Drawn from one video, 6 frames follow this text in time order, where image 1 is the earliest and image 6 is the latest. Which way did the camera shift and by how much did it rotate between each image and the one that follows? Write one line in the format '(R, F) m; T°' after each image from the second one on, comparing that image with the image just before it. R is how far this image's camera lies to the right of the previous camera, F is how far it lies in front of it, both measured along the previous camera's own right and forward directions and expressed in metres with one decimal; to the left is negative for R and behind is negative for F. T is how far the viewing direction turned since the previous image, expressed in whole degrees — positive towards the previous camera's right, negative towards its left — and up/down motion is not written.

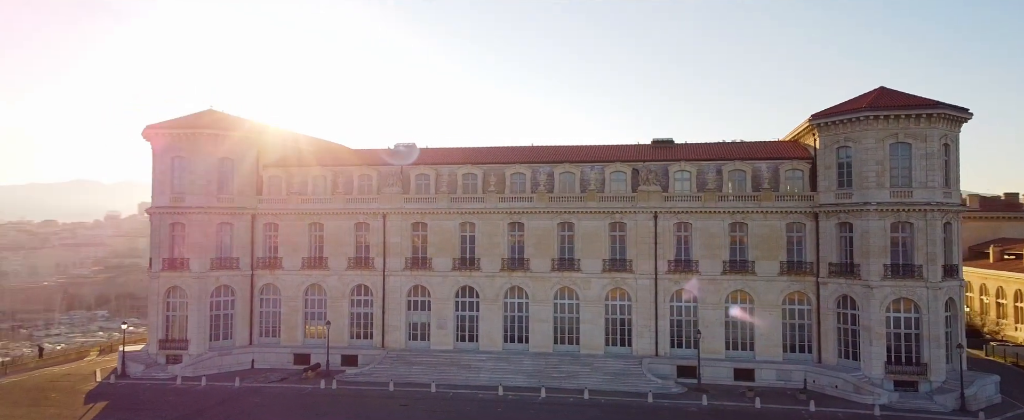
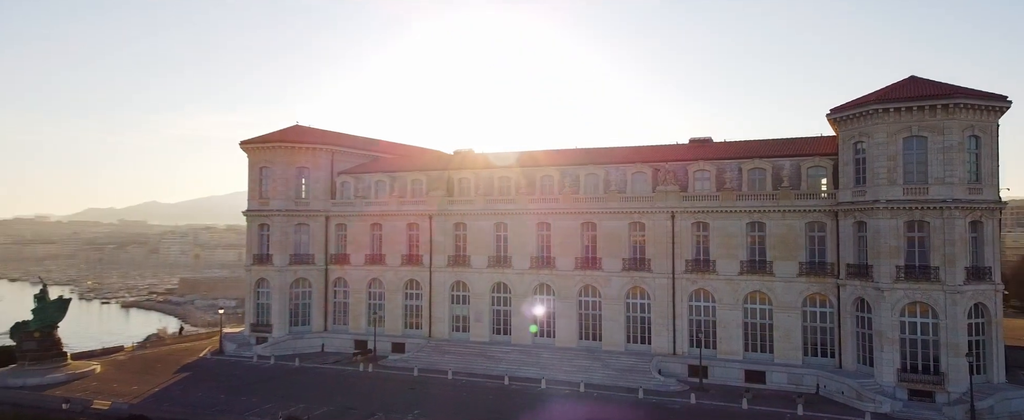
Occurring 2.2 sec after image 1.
(+10.3, -1.2) m; -15°
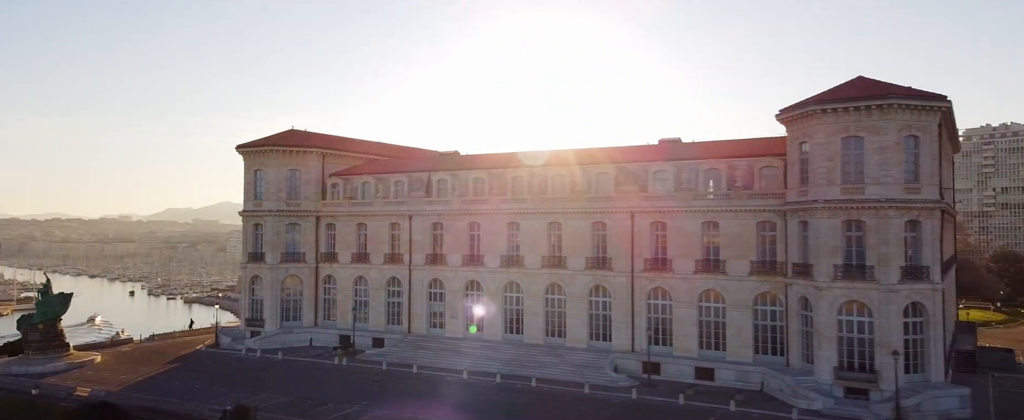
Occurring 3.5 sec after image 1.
(+5.4, -1.4) m; -4°
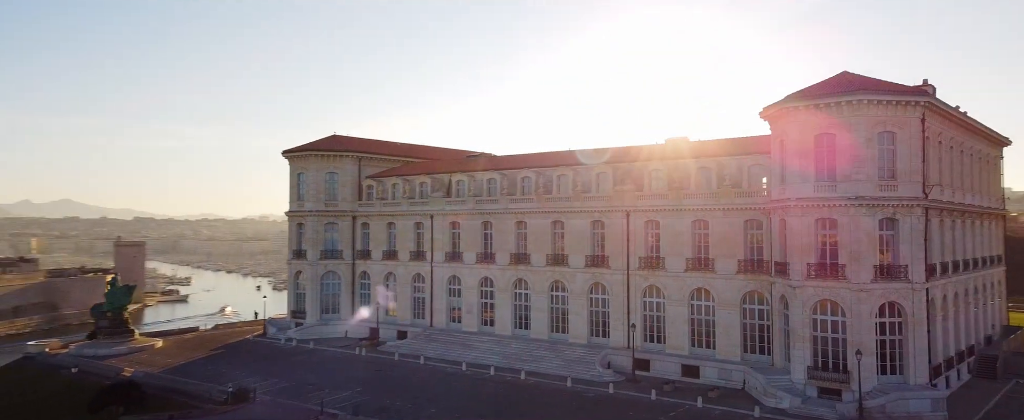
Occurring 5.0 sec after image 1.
(+6.8, -1.3) m; -8°
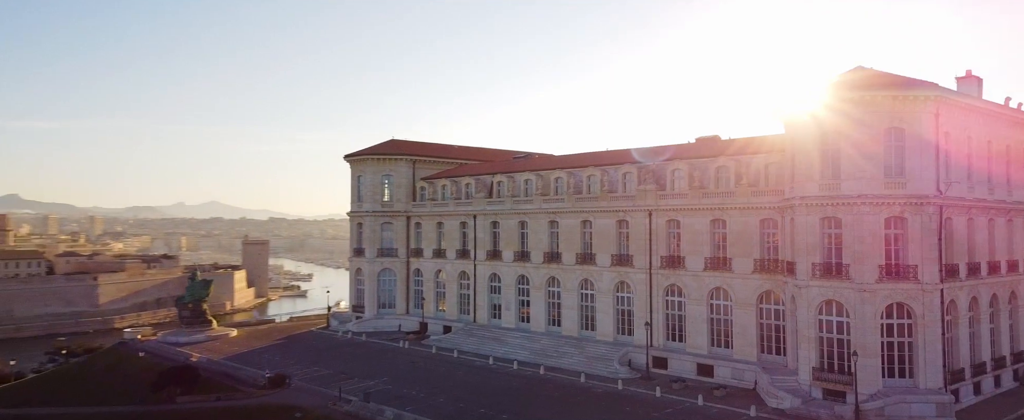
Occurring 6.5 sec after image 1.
(+5.3, -1.1) m; -8°
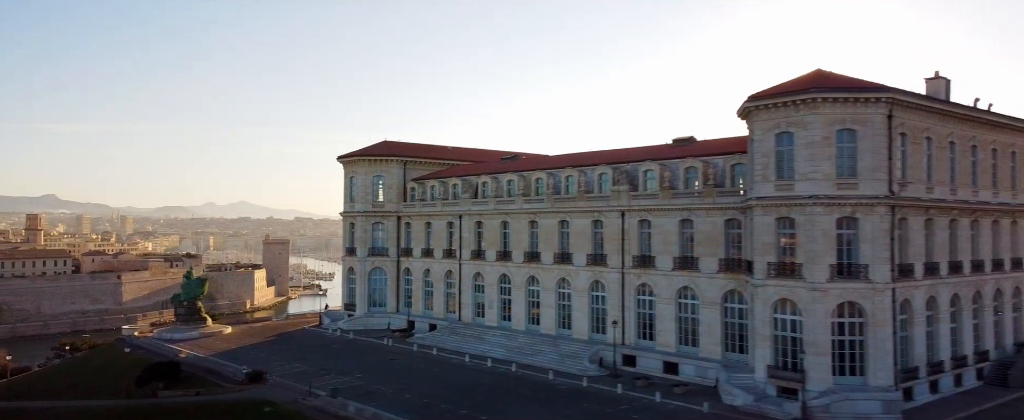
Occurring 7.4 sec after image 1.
(+2.9, -1.0) m; -2°
